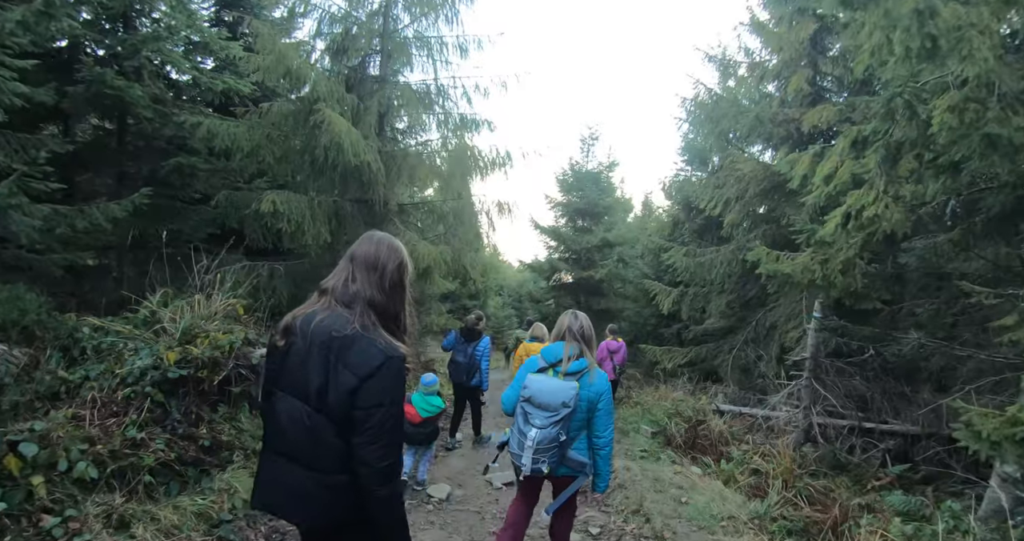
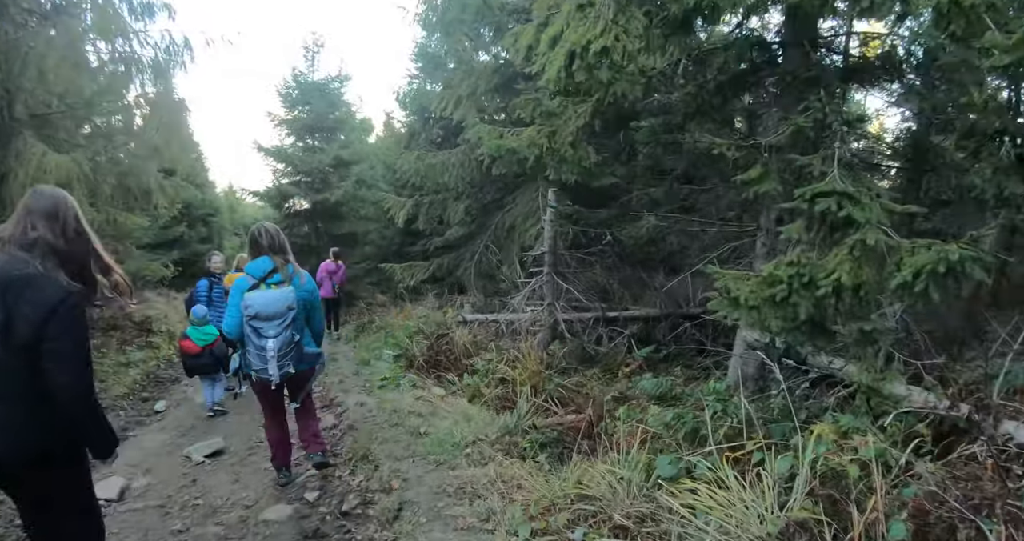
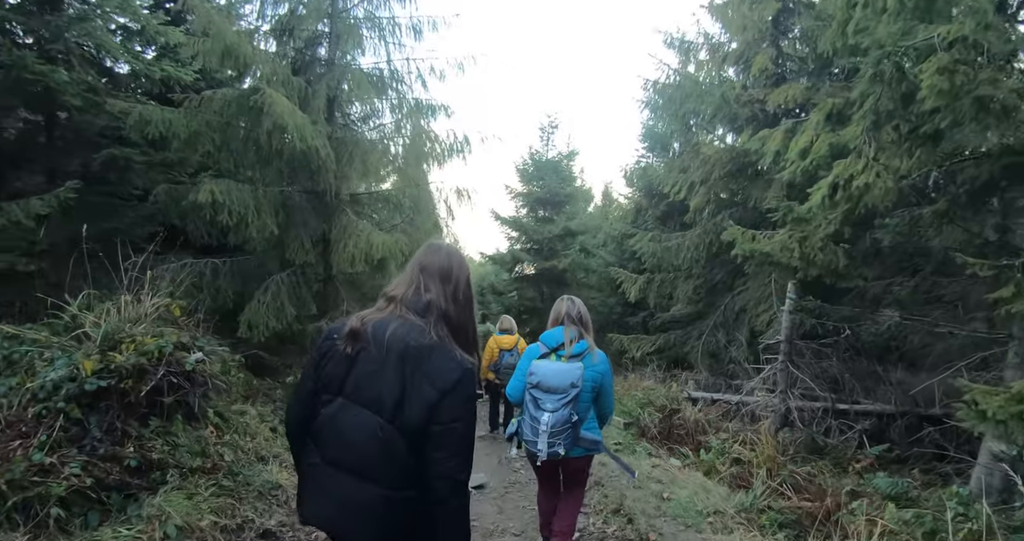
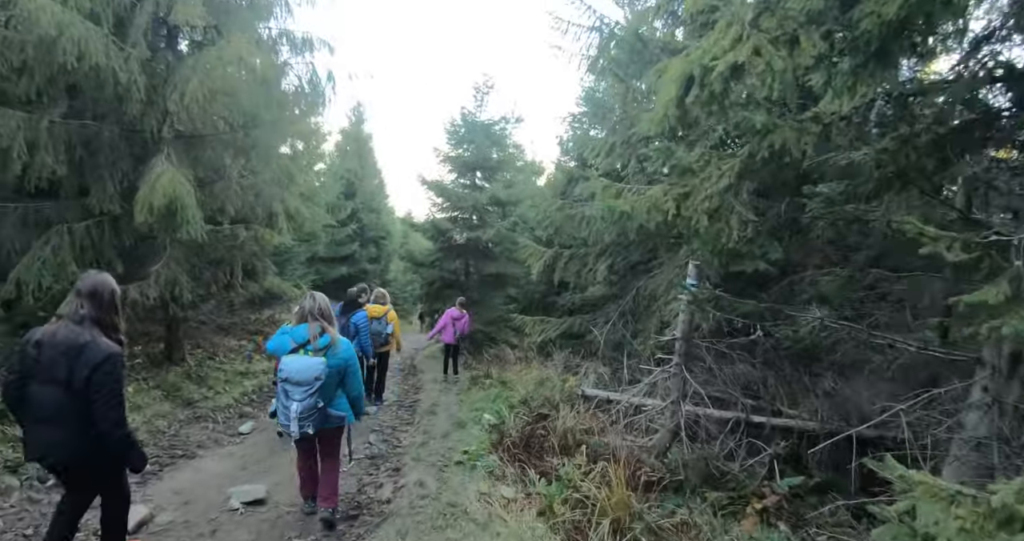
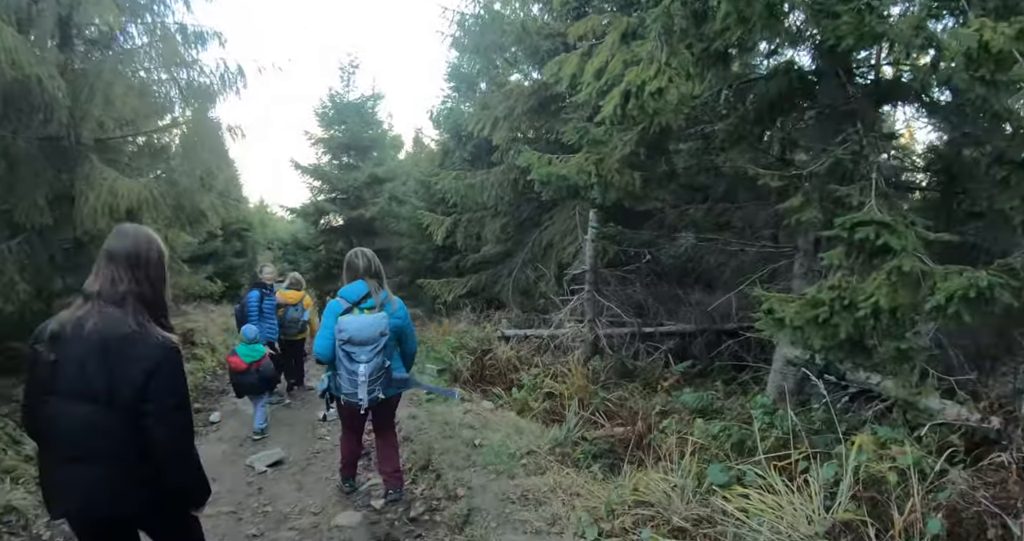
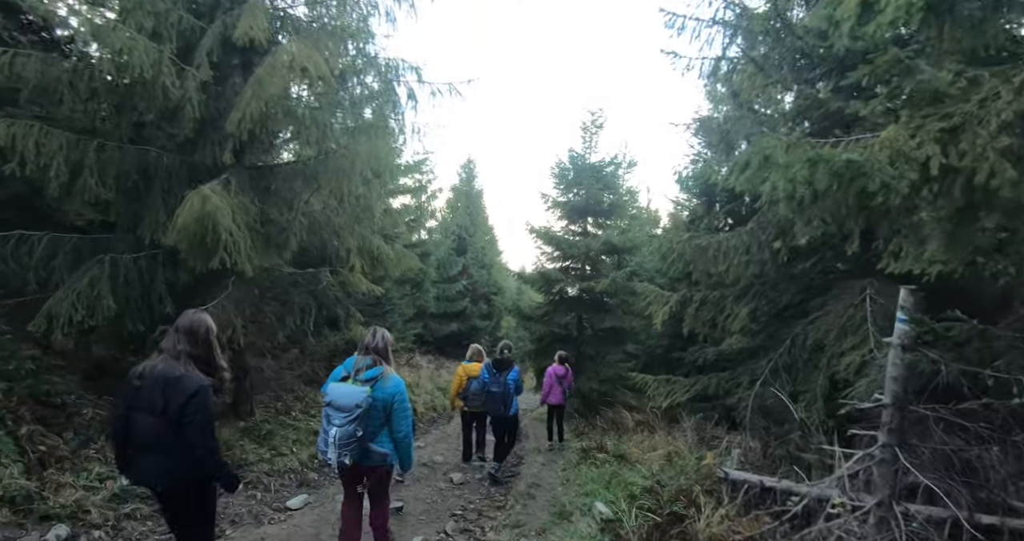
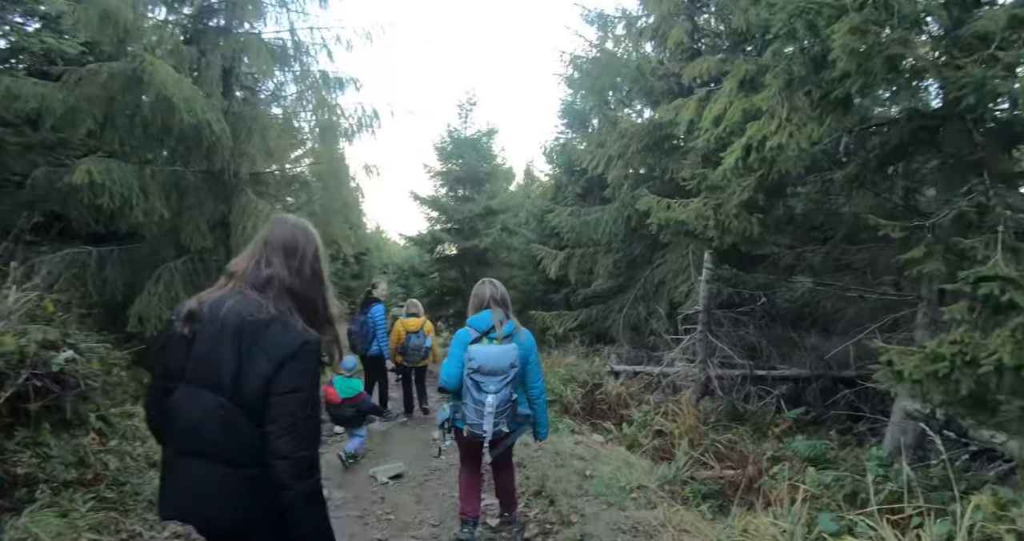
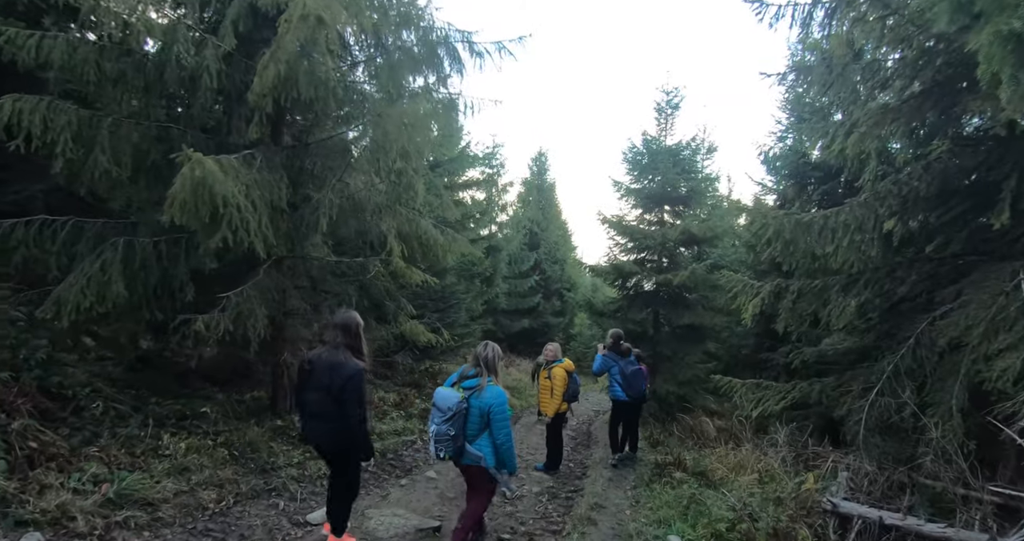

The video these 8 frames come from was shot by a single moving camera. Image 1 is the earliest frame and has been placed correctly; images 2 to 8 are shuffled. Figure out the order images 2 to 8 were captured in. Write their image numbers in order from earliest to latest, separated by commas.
3, 7, 5, 2, 4, 6, 8
